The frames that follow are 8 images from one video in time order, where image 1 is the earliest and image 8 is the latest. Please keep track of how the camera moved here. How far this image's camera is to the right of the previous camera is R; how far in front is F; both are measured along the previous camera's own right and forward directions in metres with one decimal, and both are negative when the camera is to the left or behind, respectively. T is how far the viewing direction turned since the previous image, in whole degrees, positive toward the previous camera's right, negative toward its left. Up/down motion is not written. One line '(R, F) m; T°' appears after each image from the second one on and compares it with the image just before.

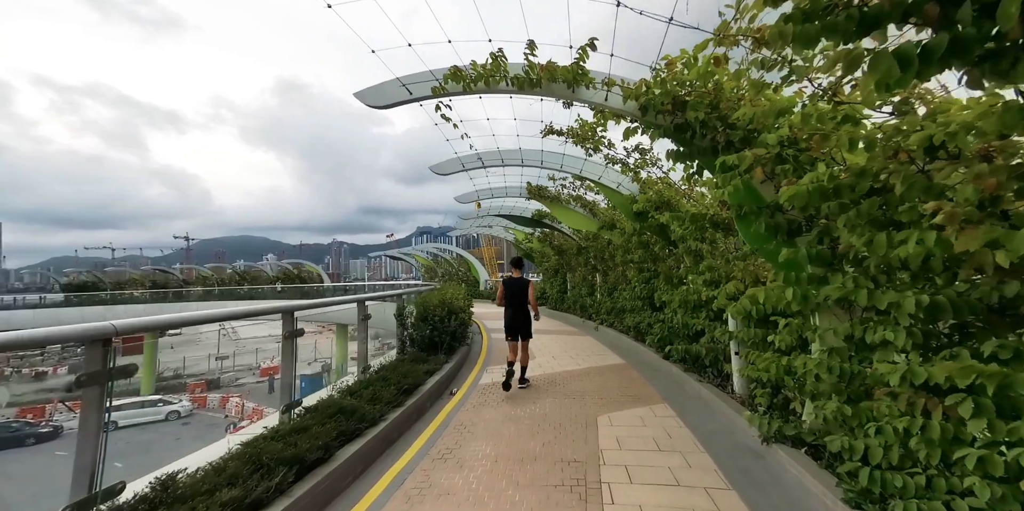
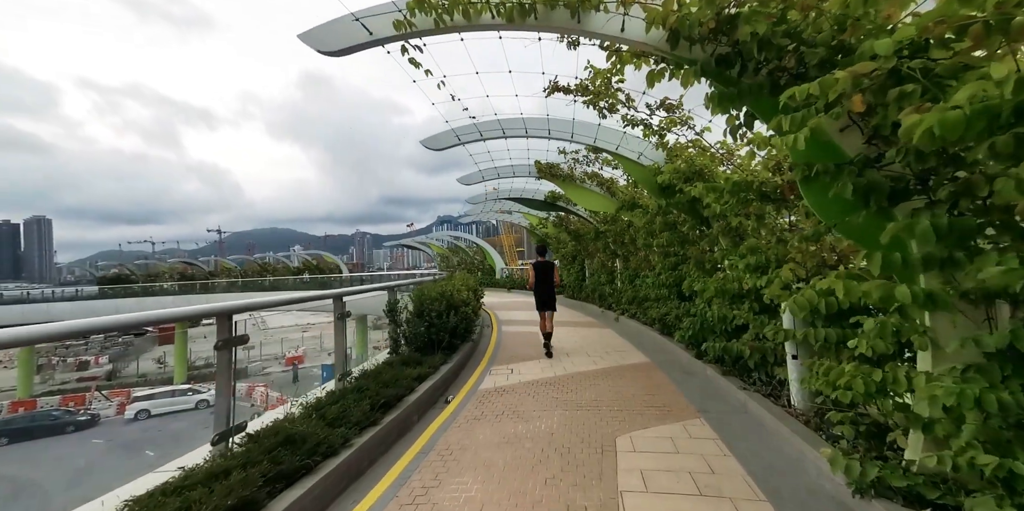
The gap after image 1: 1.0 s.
(+0.2, +0.9) m; -3°
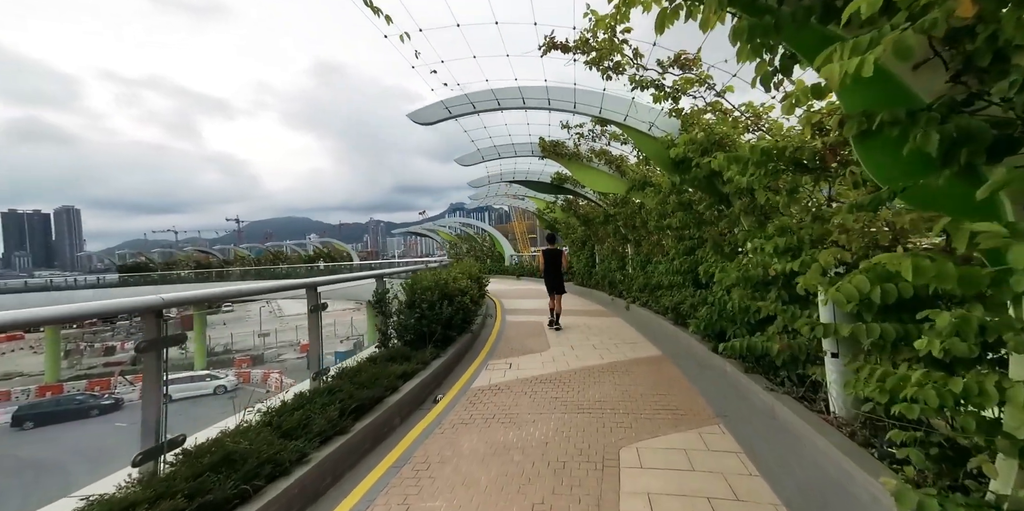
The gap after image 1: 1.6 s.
(+0.2, +0.6) m; -2°
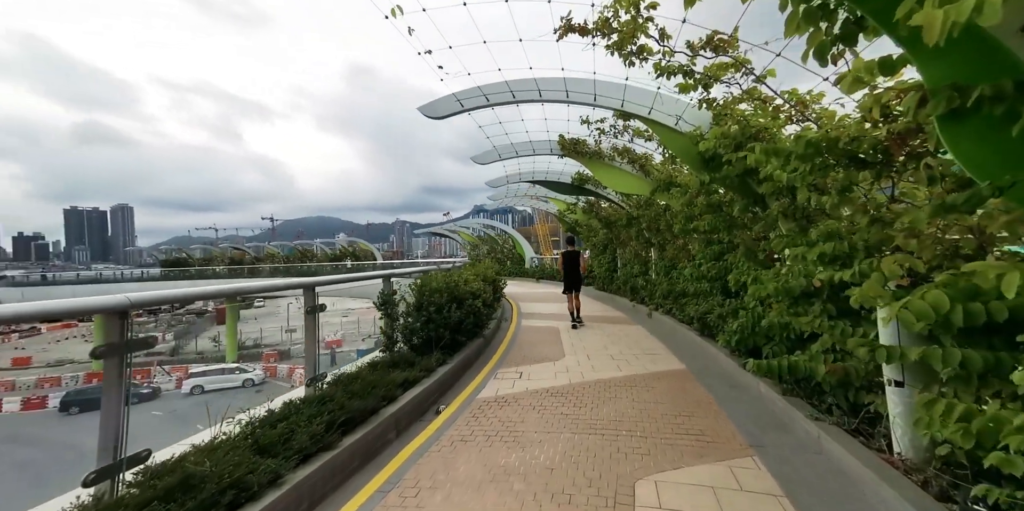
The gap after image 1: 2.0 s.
(+0.1, +0.4) m; -3°
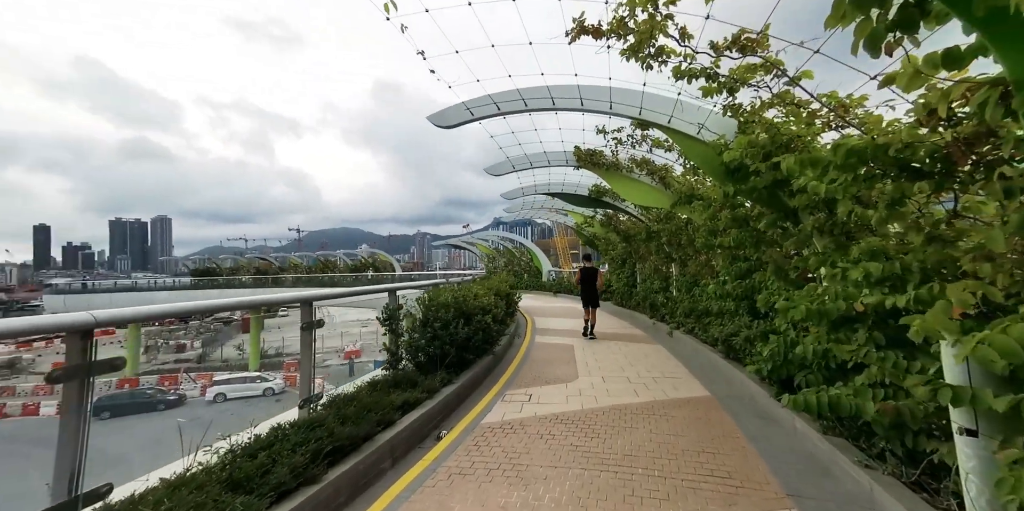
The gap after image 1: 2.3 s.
(+0.1, +0.3) m; -3°
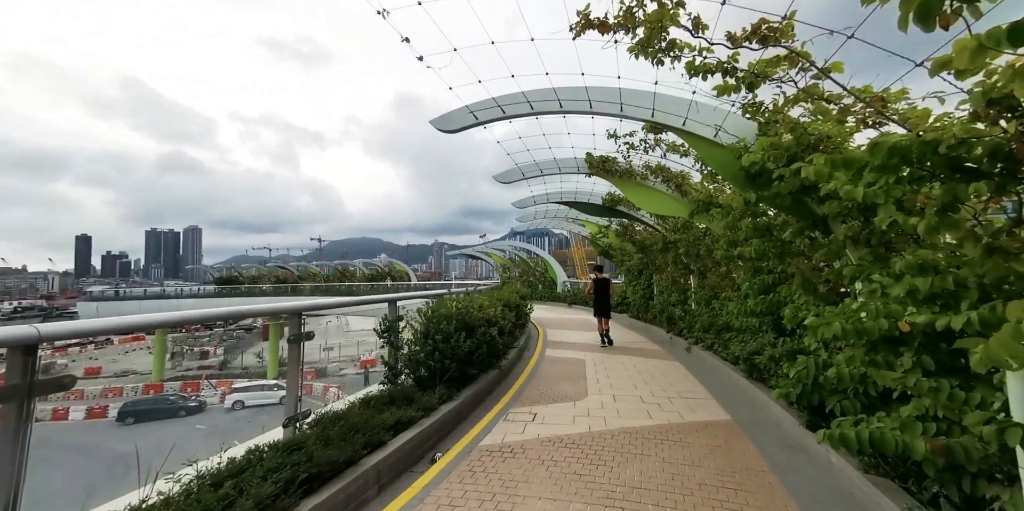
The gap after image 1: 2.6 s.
(+0.1, +0.3) m; -2°
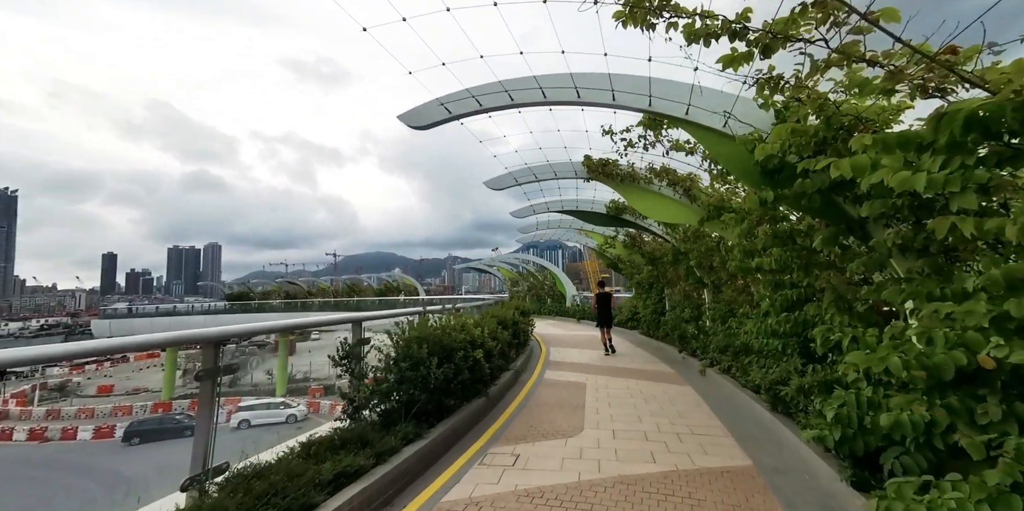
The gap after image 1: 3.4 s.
(+0.3, +0.7) m; -2°
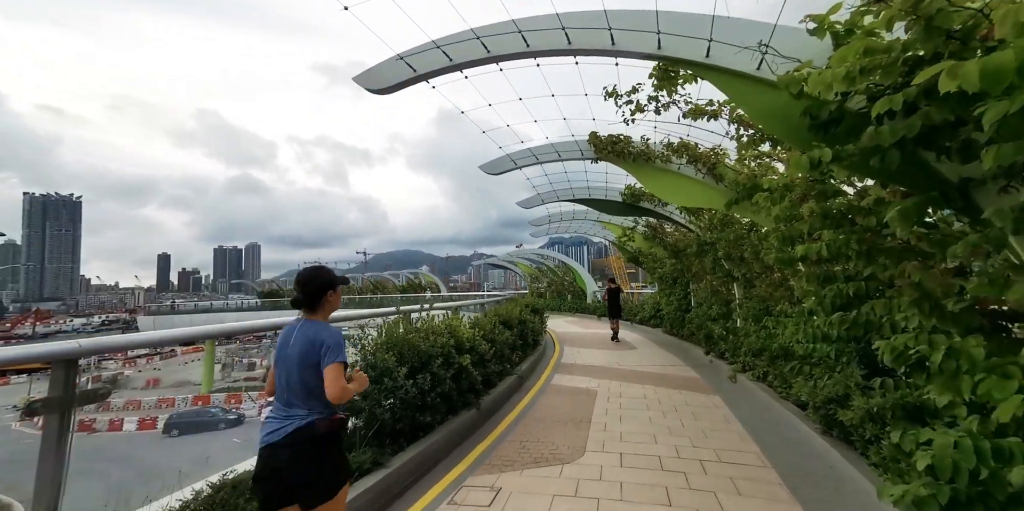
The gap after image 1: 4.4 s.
(+0.4, +0.8) m; -3°
